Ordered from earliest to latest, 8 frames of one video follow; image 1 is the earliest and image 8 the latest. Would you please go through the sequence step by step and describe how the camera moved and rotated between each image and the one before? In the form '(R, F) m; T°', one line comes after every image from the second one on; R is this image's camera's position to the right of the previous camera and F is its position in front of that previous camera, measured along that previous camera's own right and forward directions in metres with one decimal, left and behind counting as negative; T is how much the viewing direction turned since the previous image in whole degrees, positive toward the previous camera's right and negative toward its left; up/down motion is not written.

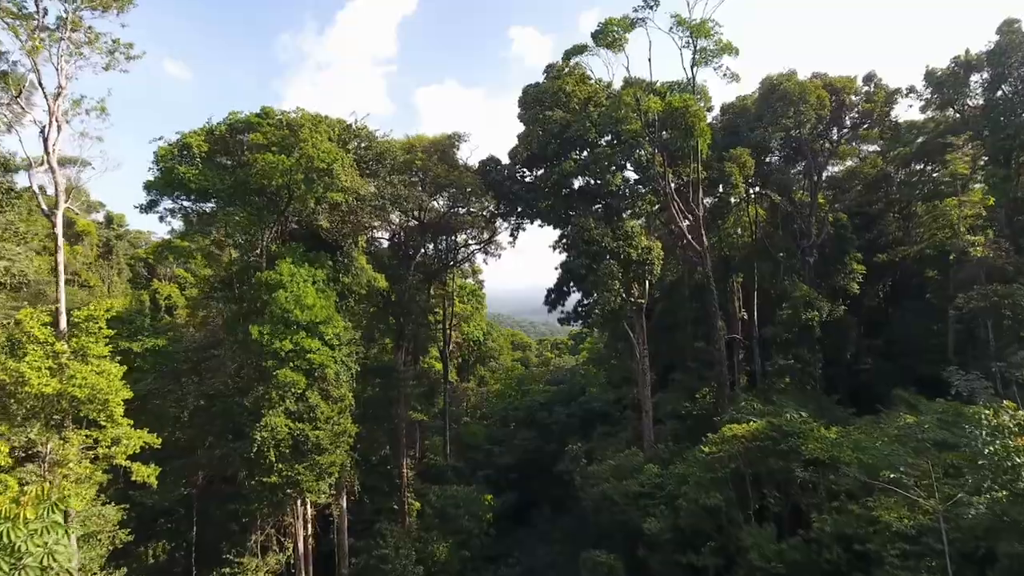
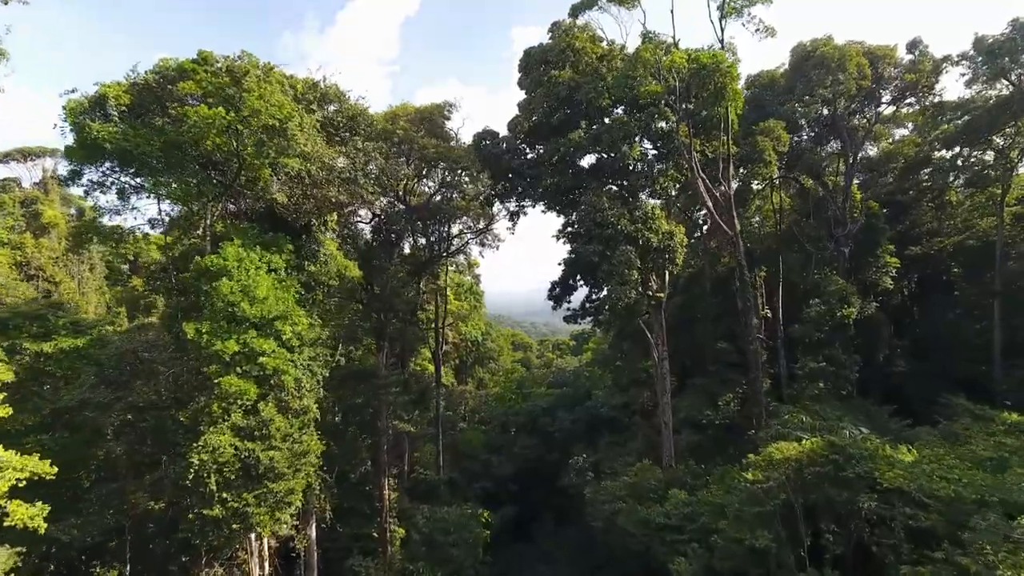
(+0.1, +2.2) m; 0°
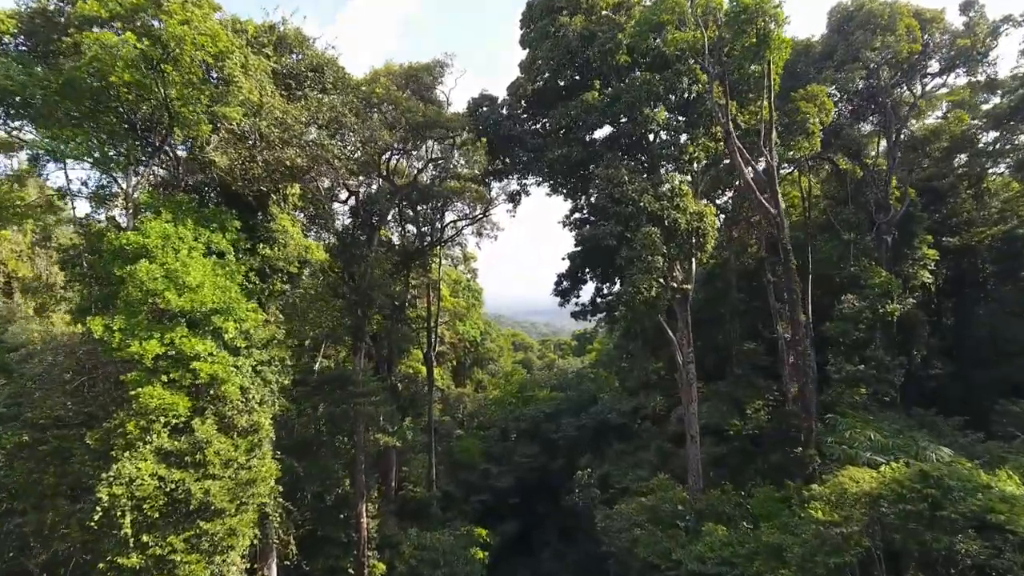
(0.0, +2.1) m; 0°
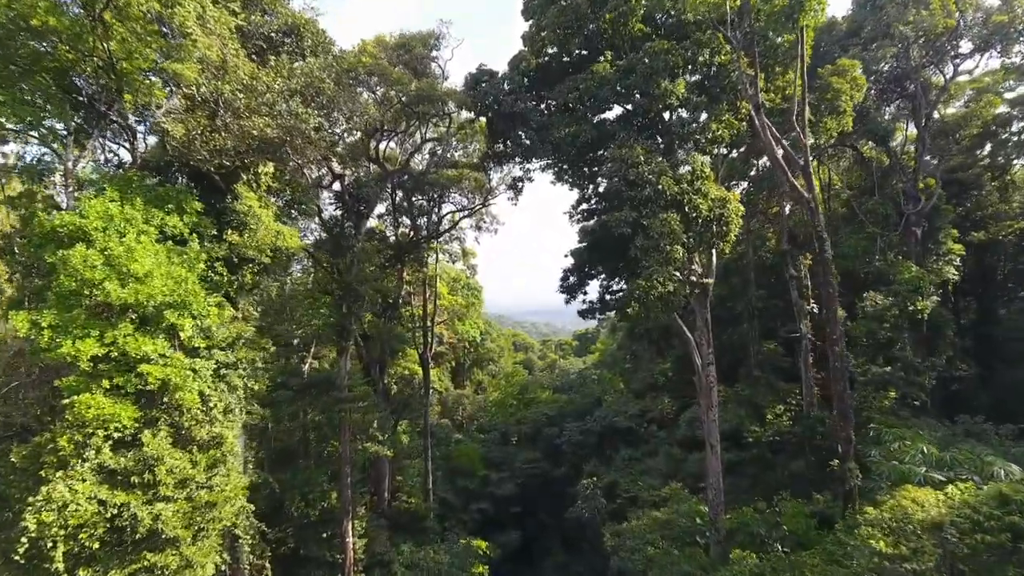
(0.0, +1.2) m; 0°
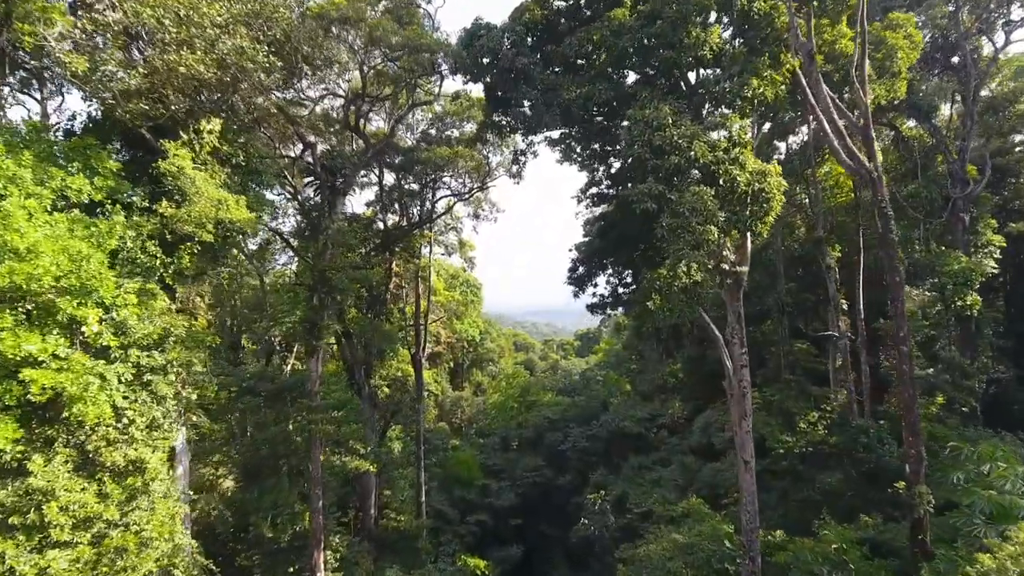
(0.0, +1.6) m; 0°
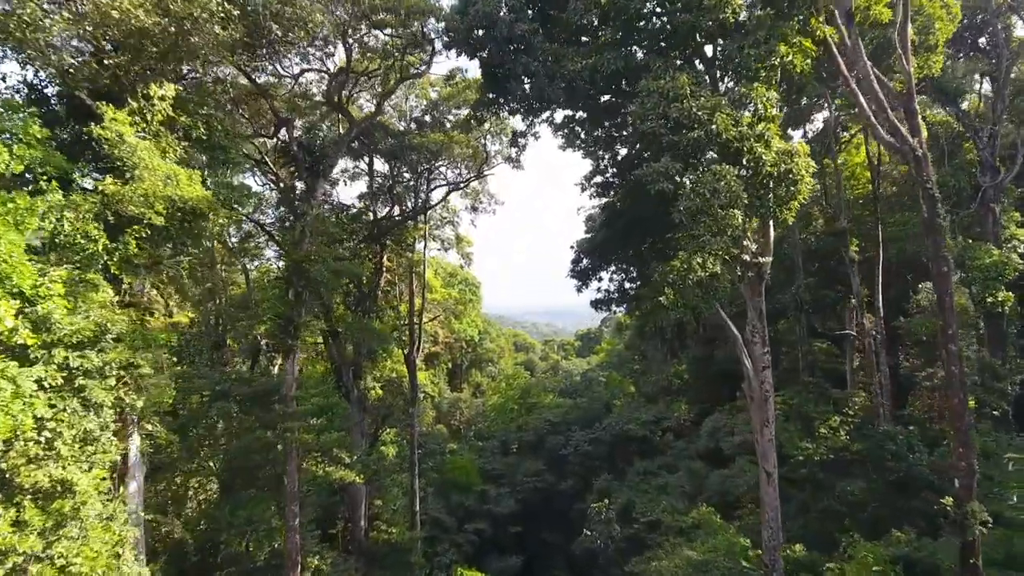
(0.0, +0.9) m; 0°
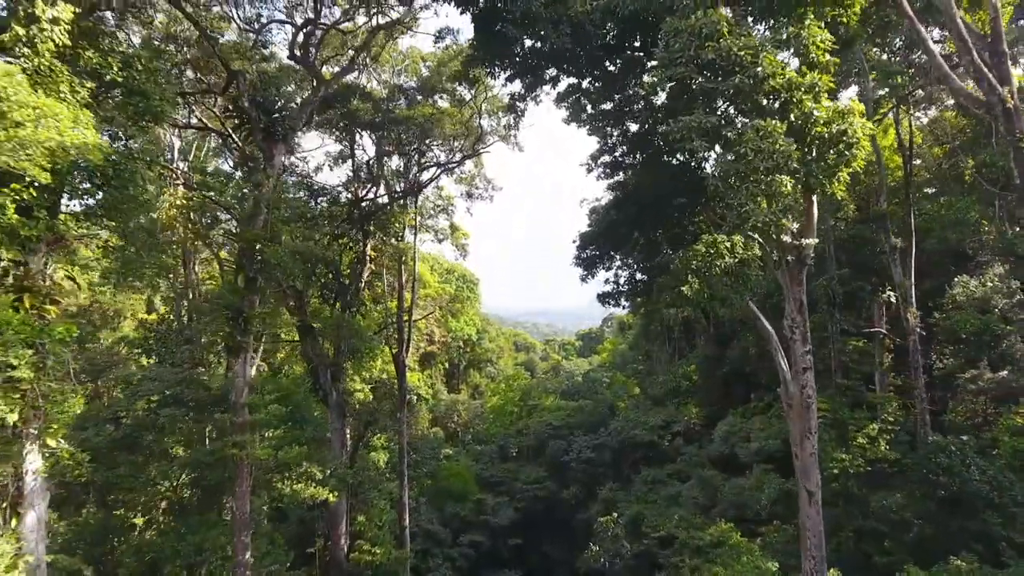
(+0.1, +1.3) m; 0°
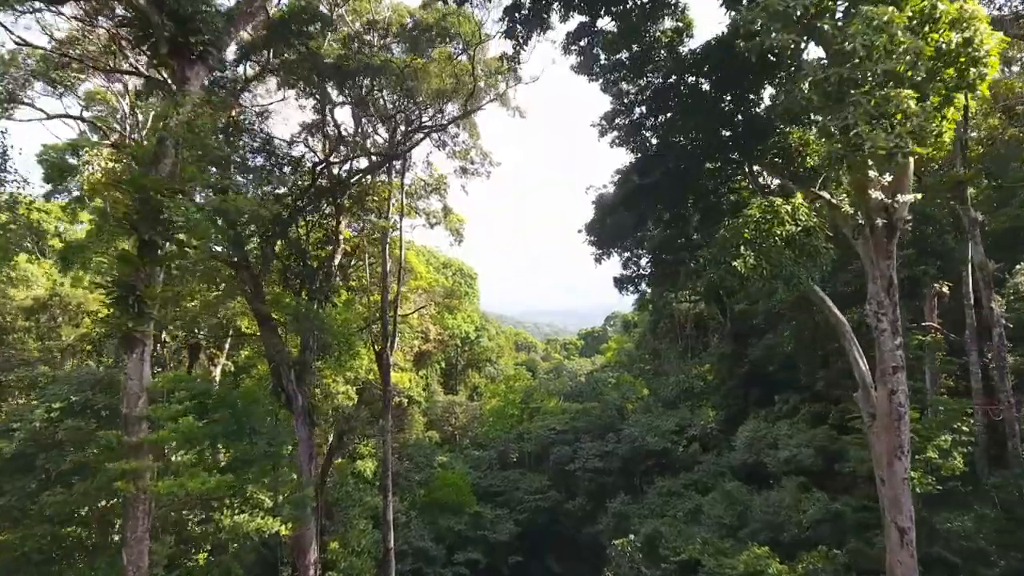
(0.0, +1.8) m; 0°
